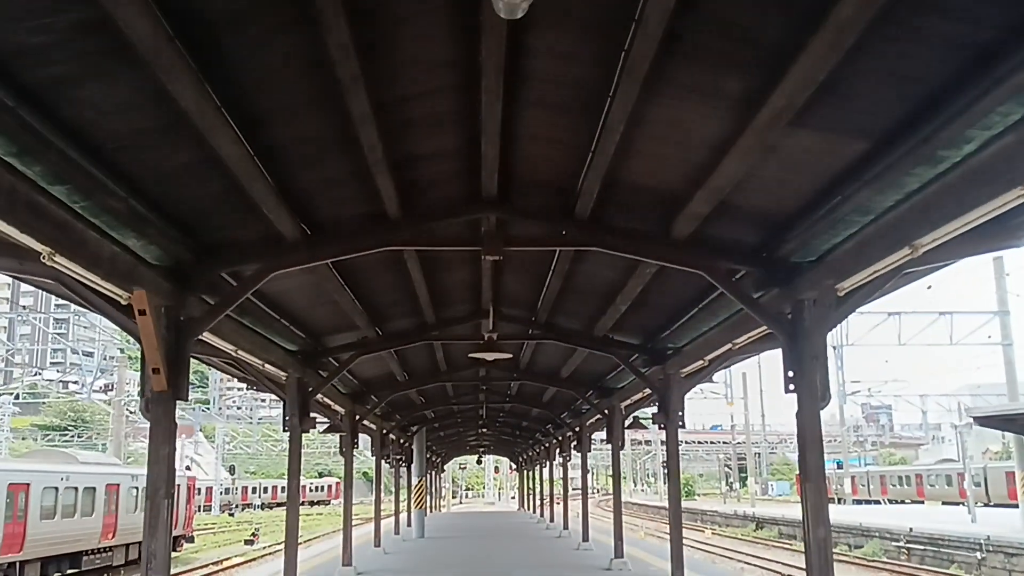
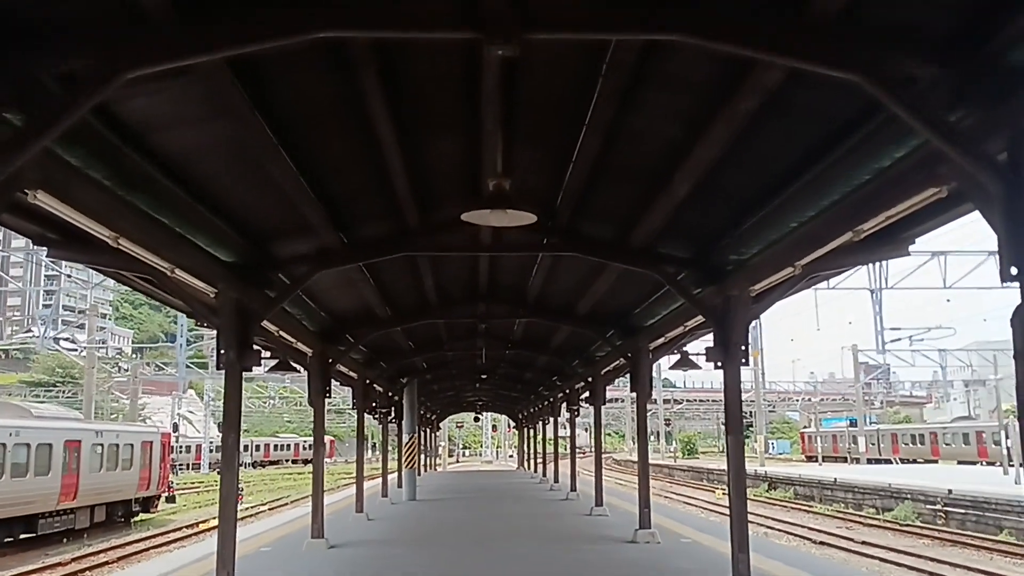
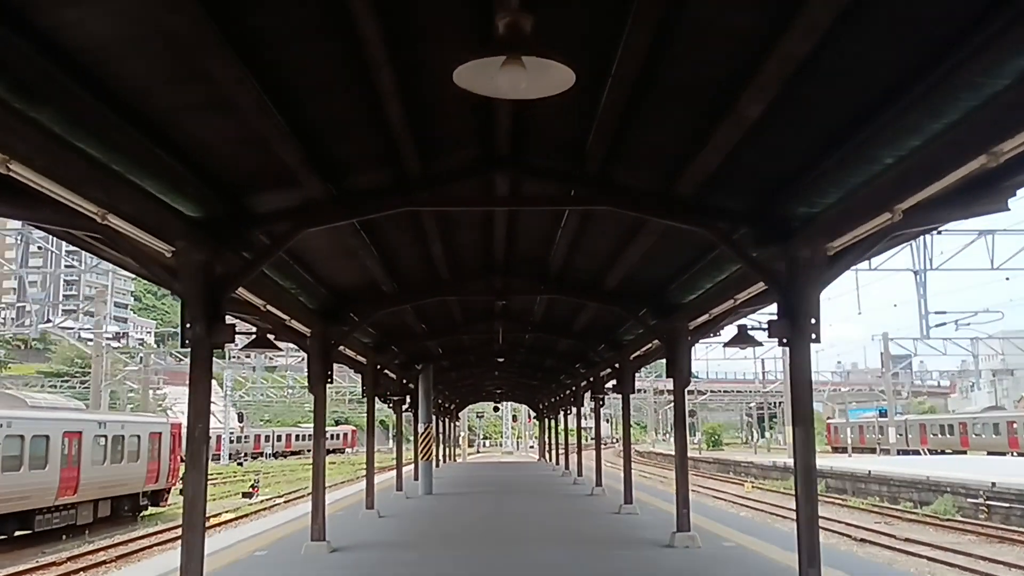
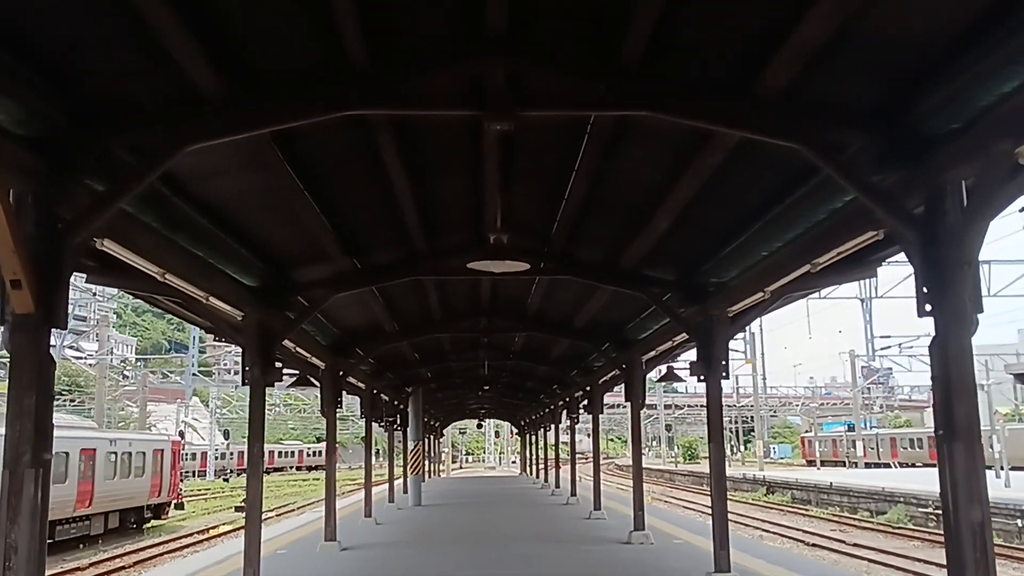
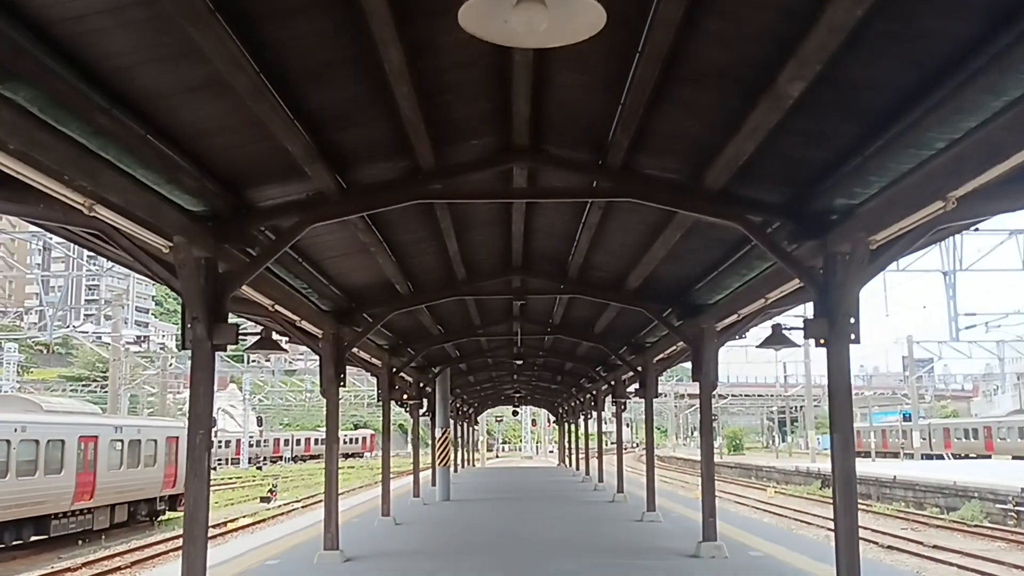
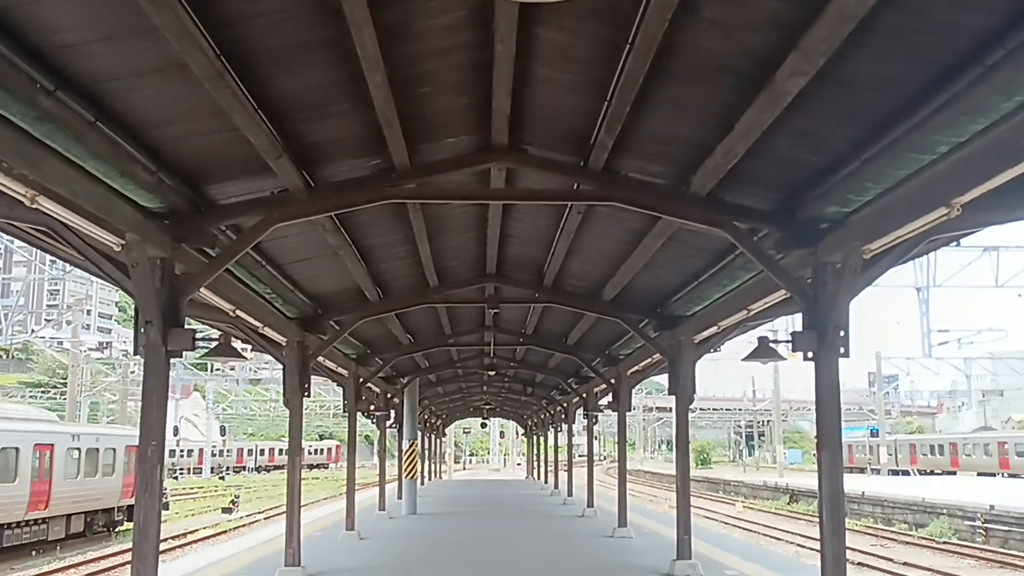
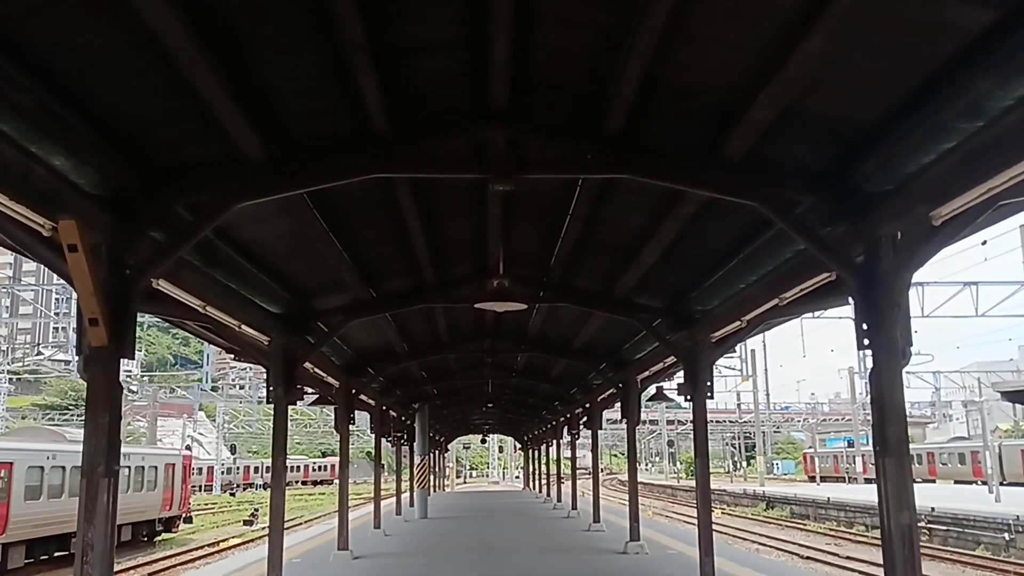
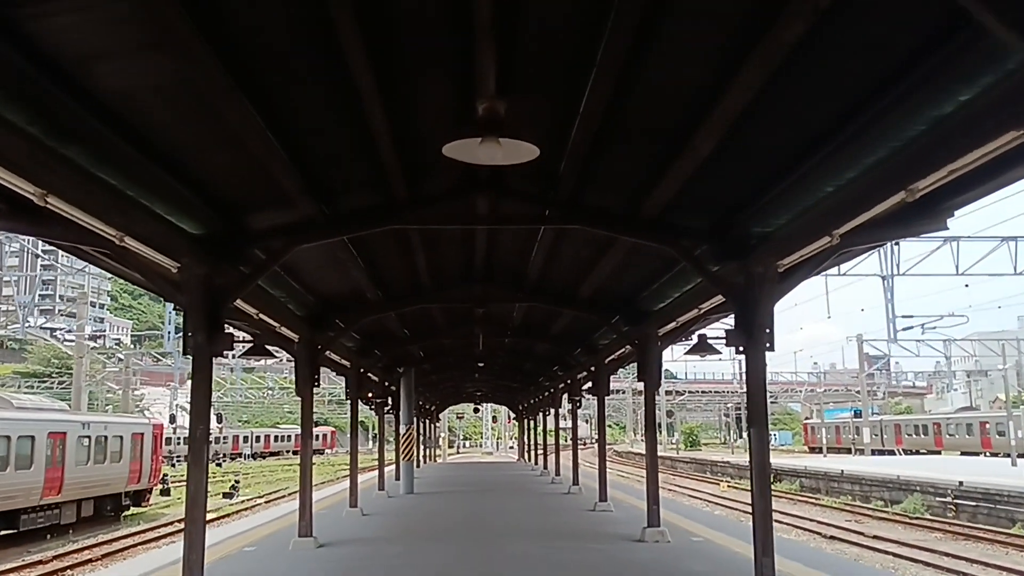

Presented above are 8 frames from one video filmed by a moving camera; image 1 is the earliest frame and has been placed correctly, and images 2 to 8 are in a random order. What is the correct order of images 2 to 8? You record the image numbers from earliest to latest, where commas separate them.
7, 4, 2, 8, 3, 5, 6
